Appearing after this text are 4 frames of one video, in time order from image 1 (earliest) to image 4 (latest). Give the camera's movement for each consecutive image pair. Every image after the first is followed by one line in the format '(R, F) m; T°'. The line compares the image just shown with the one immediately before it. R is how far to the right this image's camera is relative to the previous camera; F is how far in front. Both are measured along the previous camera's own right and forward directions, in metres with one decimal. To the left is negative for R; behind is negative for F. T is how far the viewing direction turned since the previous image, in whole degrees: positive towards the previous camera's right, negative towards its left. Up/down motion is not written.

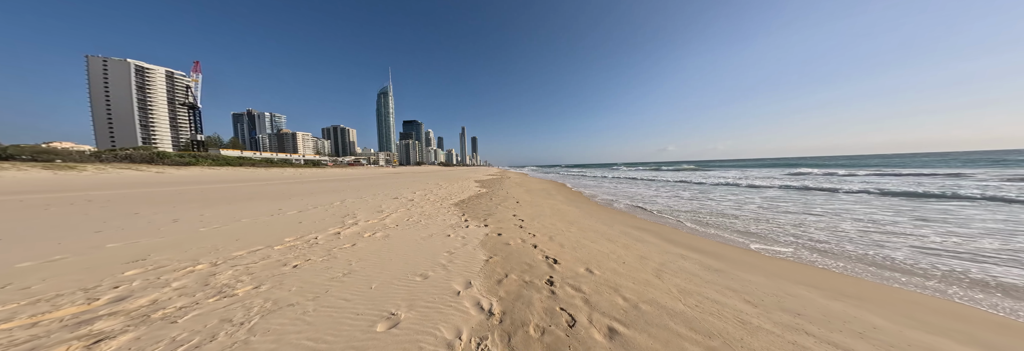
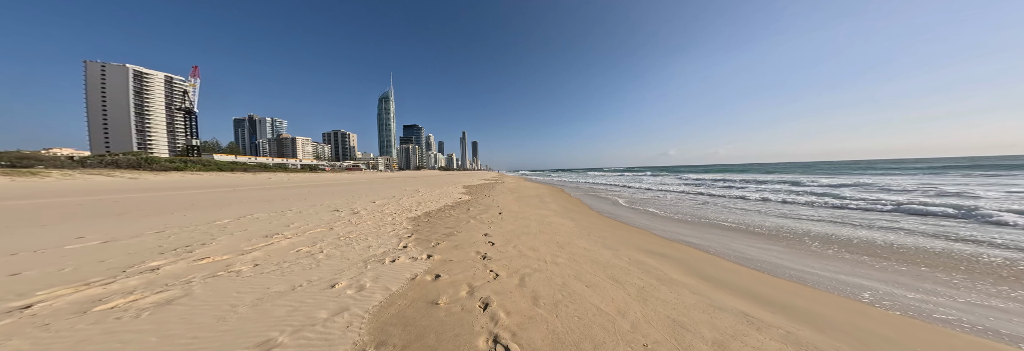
(+0.8, +1.8) m; -1°
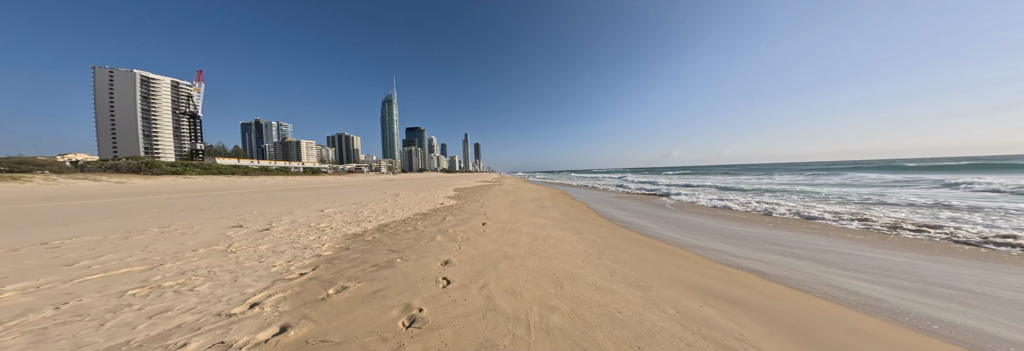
(+0.5, +1.8) m; -1°
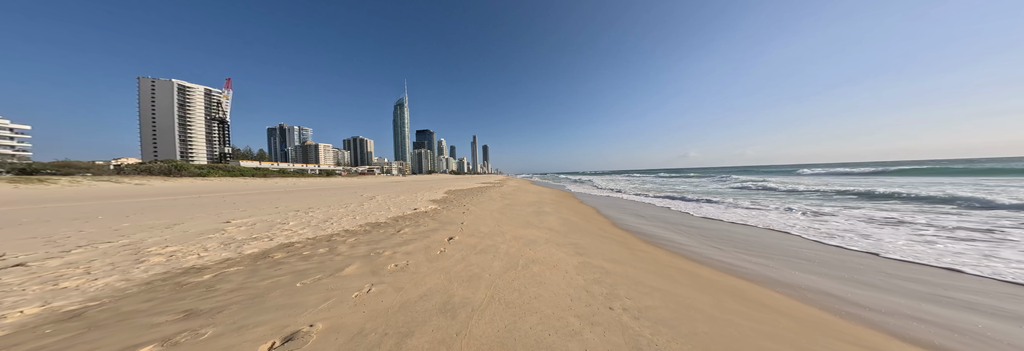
(+0.8, +1.9) m; -4°
